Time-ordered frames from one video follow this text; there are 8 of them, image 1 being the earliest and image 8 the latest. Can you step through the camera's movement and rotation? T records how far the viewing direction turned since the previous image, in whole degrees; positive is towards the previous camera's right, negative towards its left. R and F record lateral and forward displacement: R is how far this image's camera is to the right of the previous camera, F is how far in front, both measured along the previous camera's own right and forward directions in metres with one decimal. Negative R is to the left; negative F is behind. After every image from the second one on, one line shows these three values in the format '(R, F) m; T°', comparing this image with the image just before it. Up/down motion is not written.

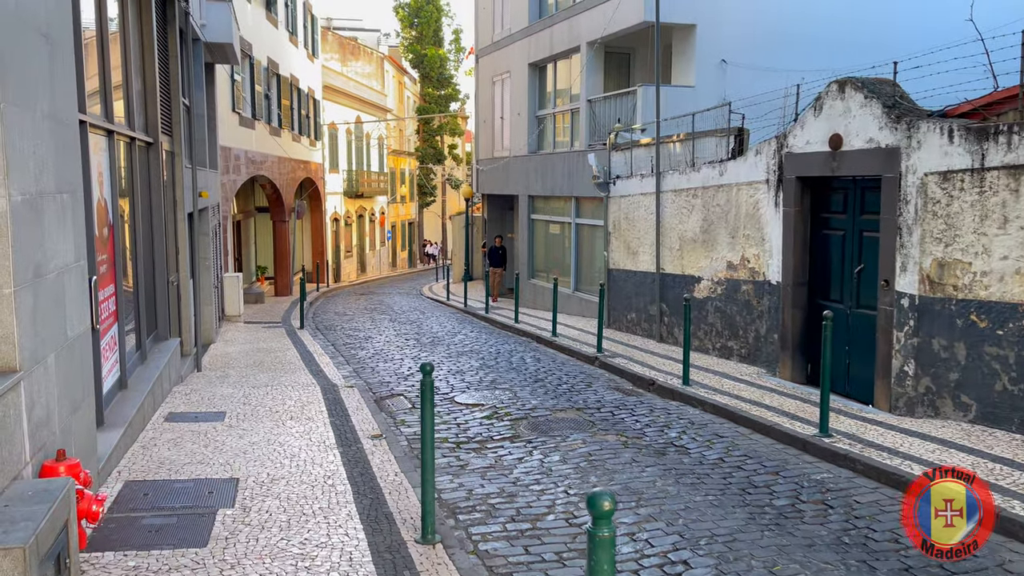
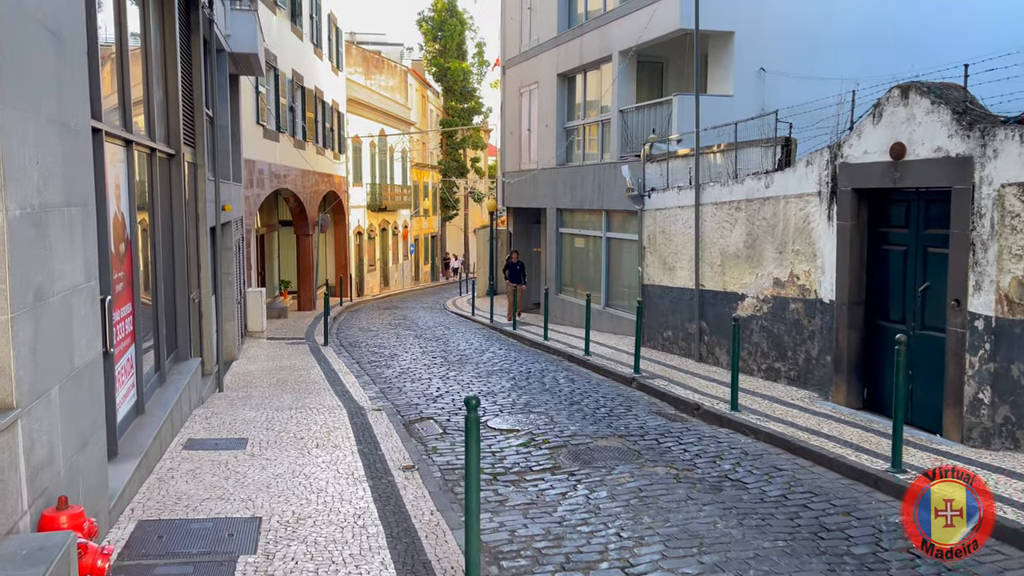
(-0.2, +0.5) m; -1°
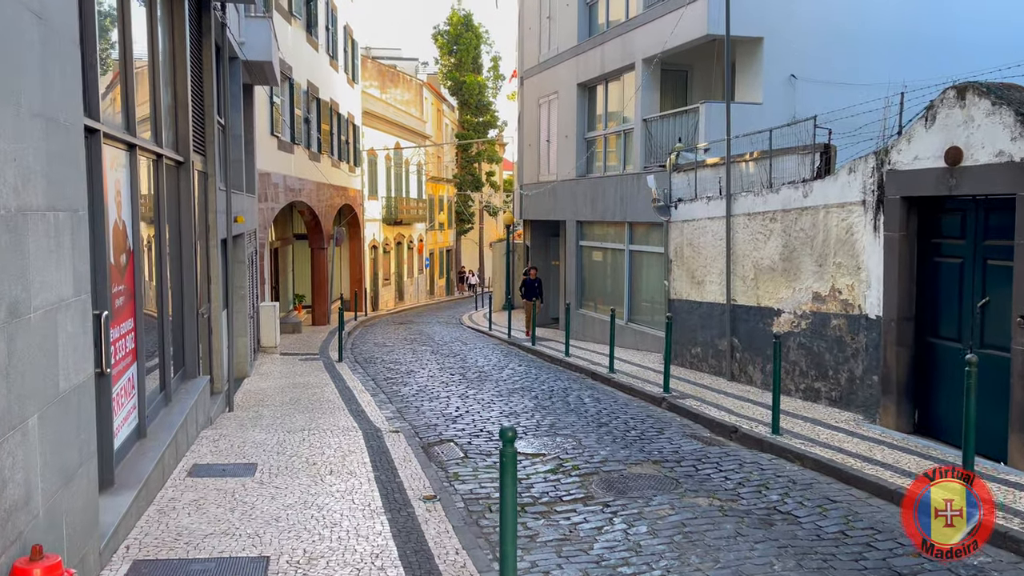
(-0.1, +0.5) m; -1°
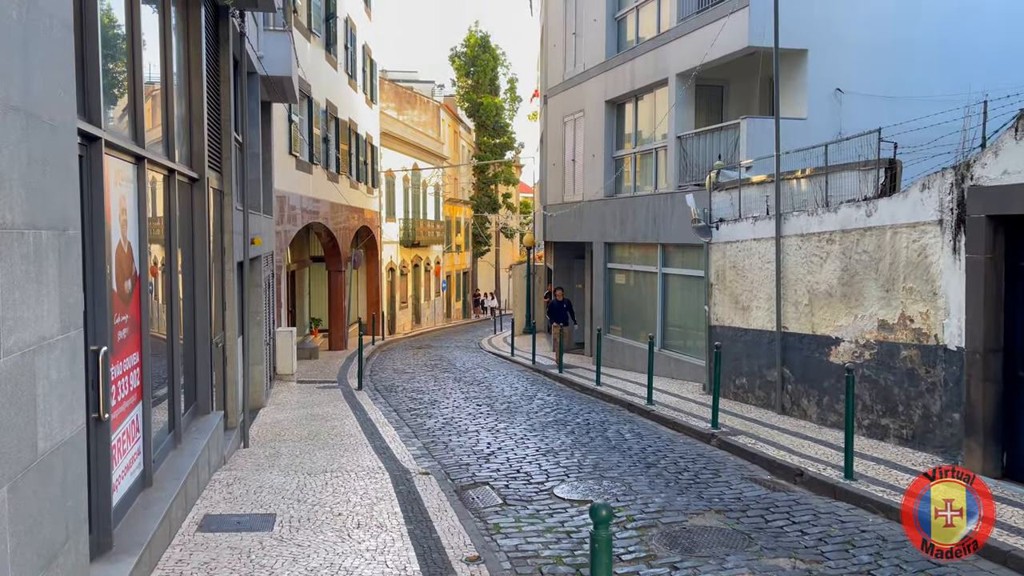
(-0.3, +0.8) m; -1°
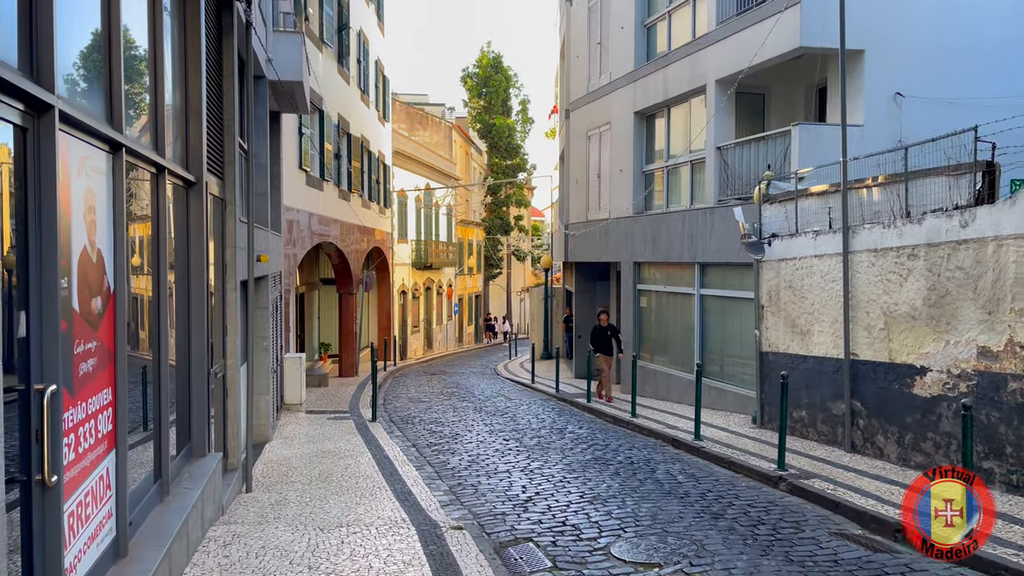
(-0.3, +1.2) m; -1°
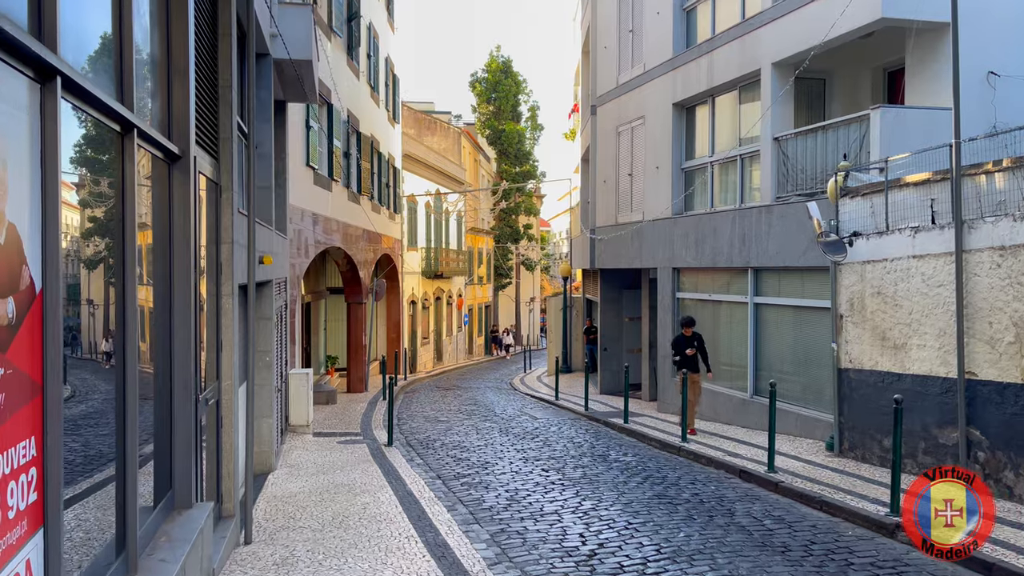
(-0.5, +1.6) m; 0°
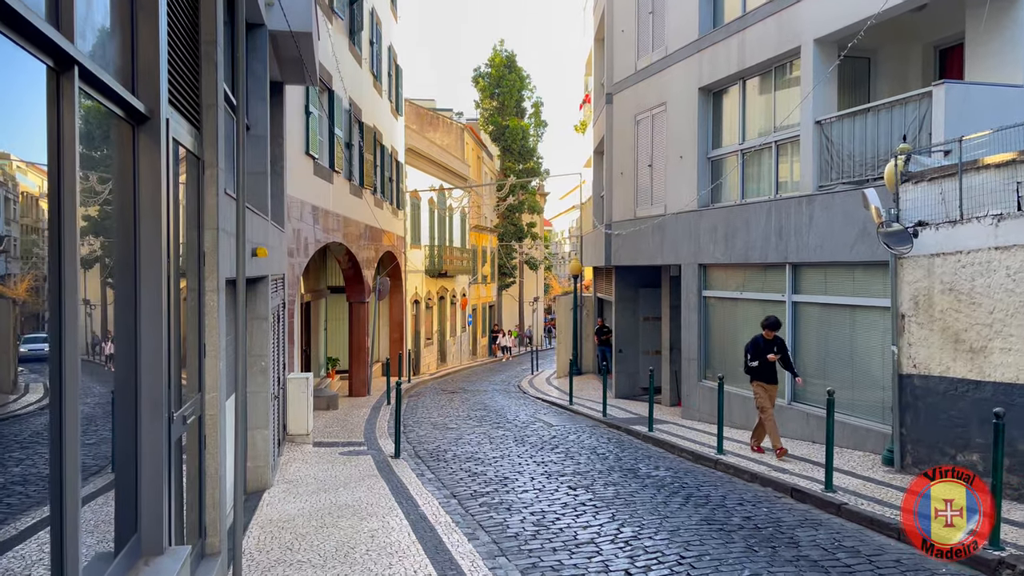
(-0.3, +1.1) m; 0°
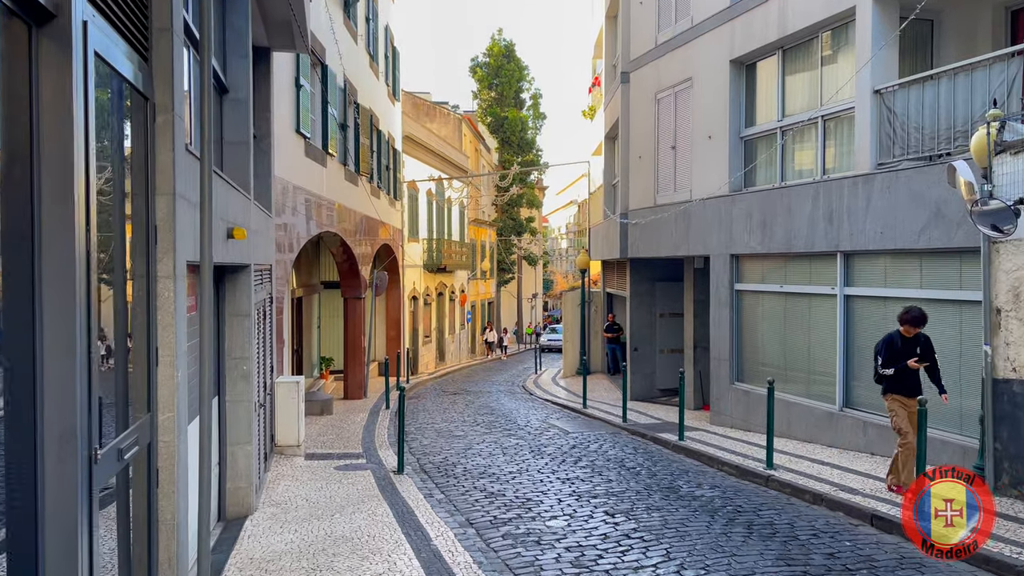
(-0.3, +1.4) m; 0°
